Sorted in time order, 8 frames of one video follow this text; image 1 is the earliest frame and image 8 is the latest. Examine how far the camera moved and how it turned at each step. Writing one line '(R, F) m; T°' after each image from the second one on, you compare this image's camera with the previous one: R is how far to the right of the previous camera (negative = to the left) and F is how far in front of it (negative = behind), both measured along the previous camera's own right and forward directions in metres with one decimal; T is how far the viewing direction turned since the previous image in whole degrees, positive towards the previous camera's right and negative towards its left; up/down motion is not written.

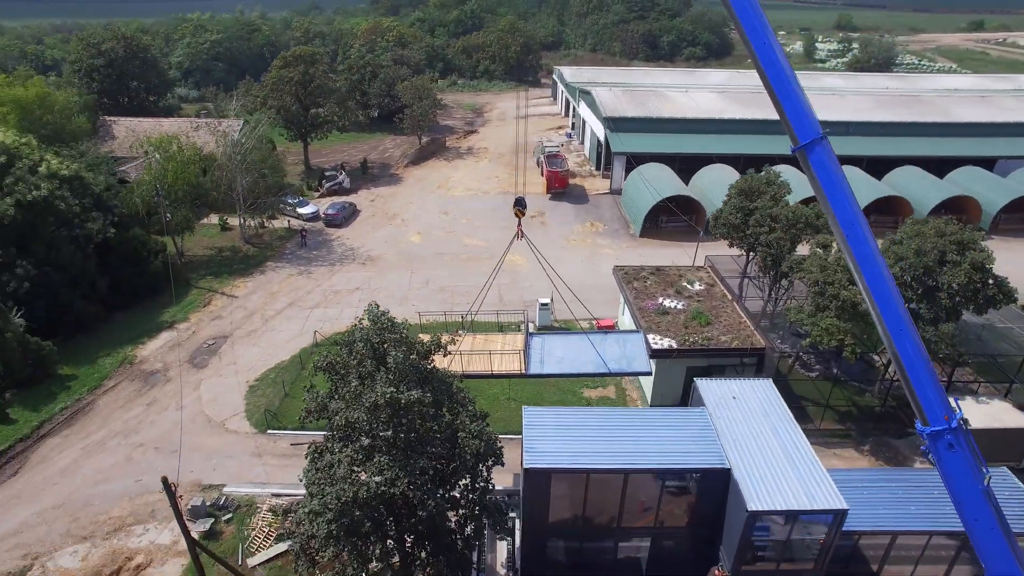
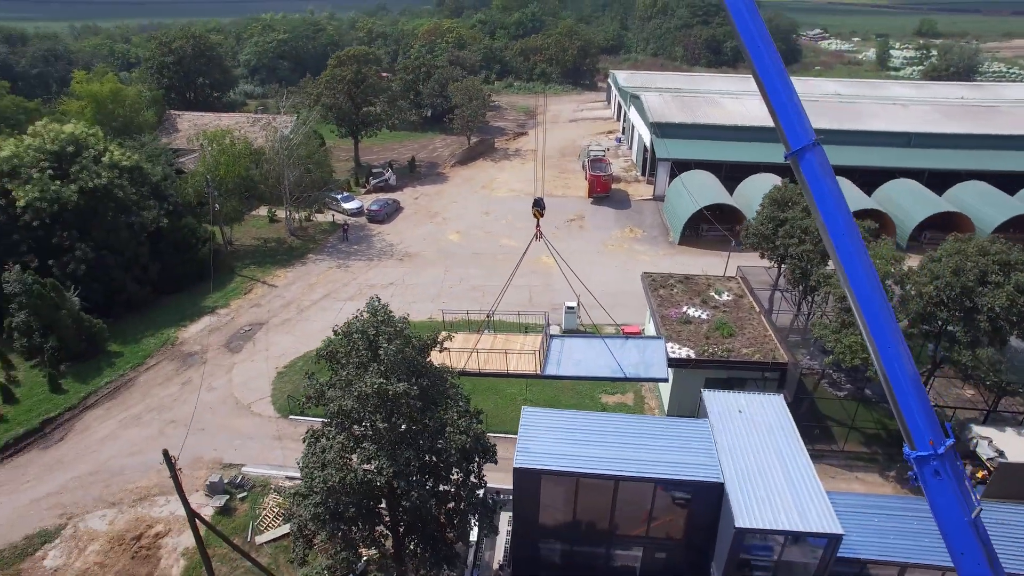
(+1.2, 0.0) m; -5°
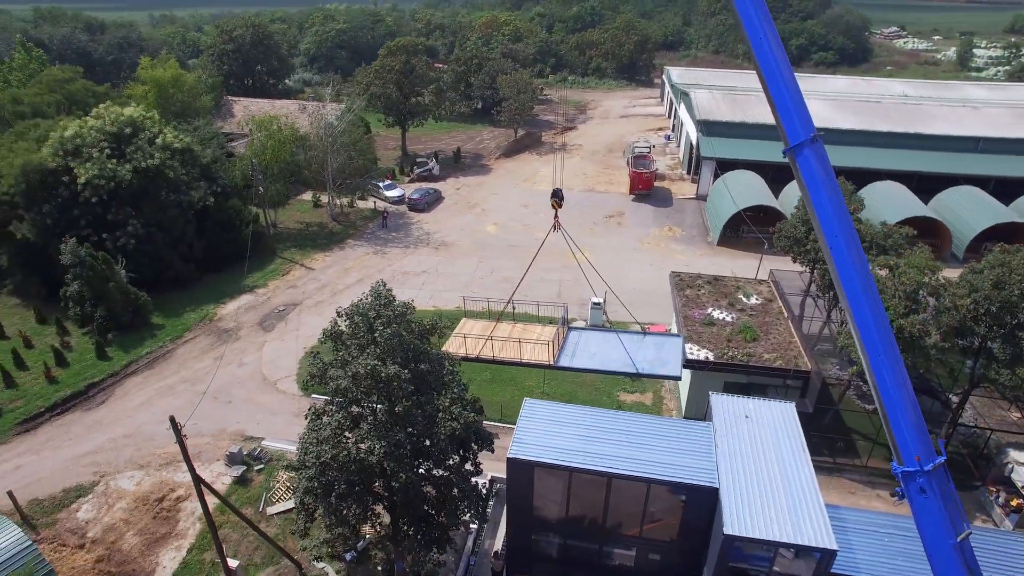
(+1.1, 0.0) m; -5°
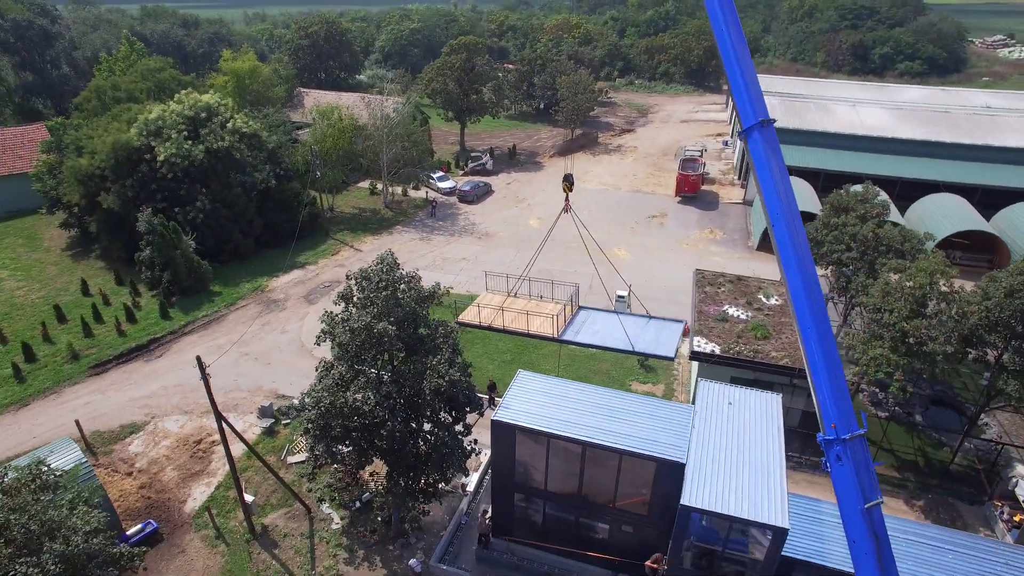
(+1.7, -0.9) m; -6°
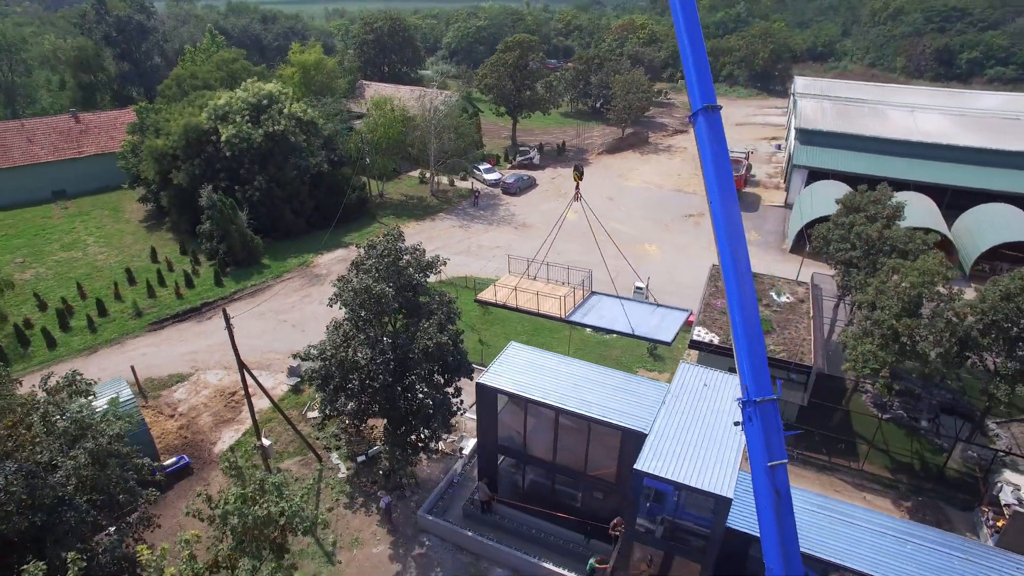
(+1.8, -1.0) m; -6°
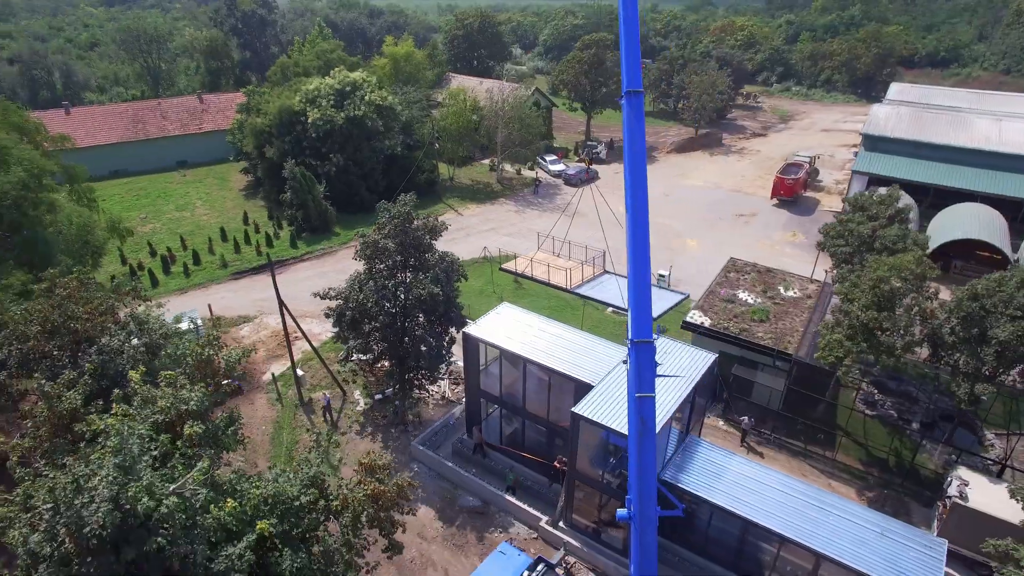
(+3.1, -1.9) m; -9°
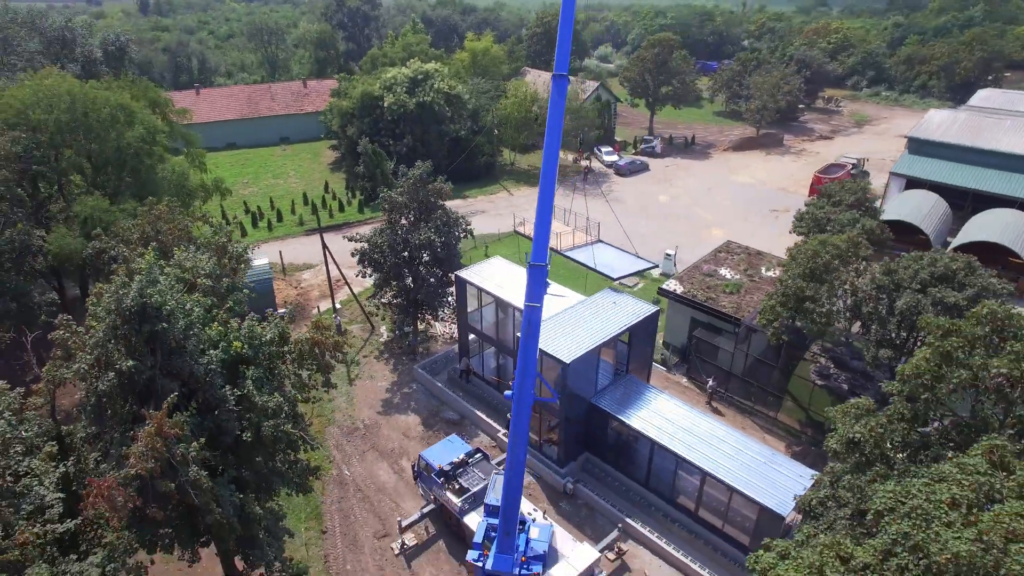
(+3.9, -3.2) m; -9°
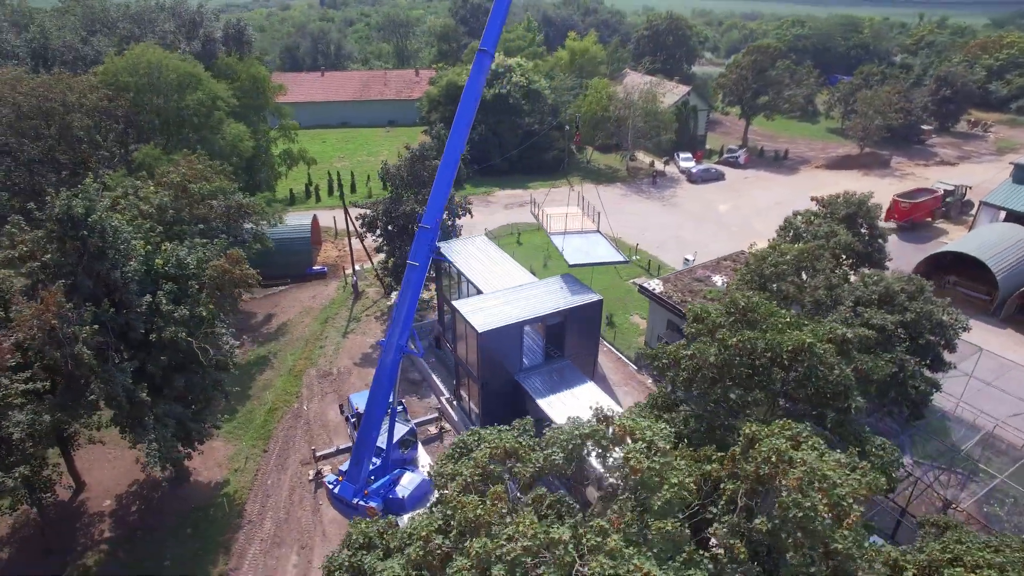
(+6.1, -0.3) m; -13°
